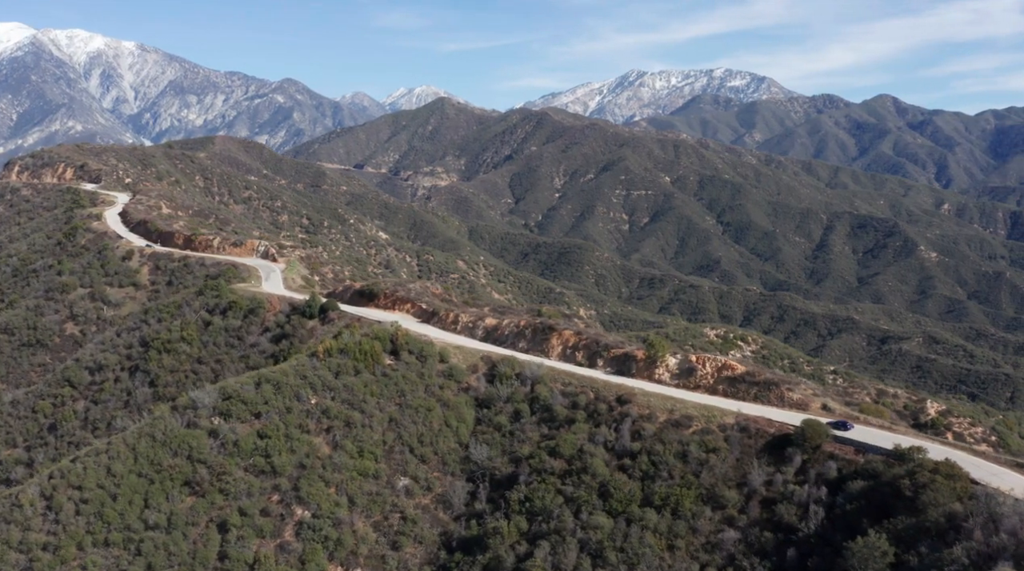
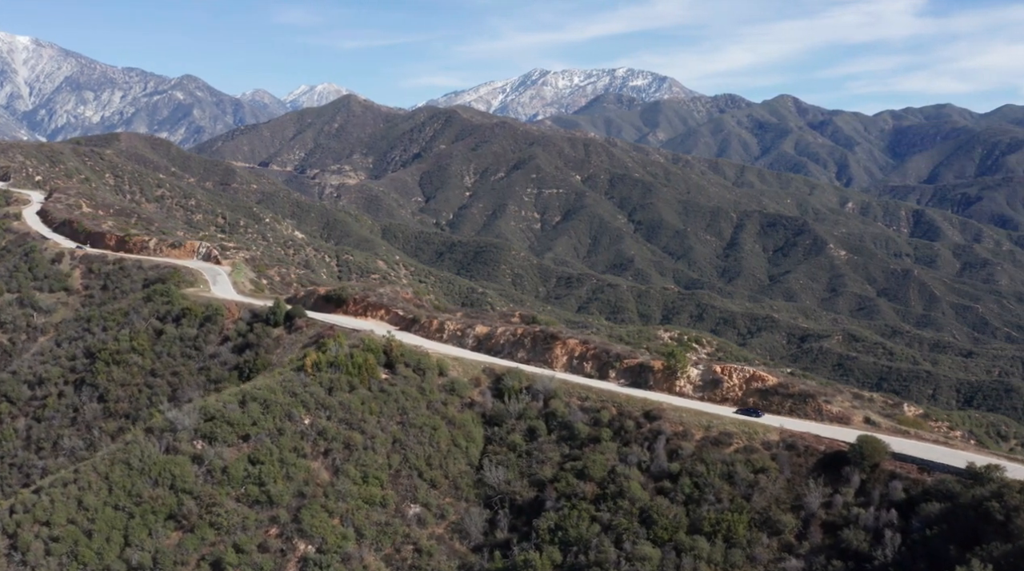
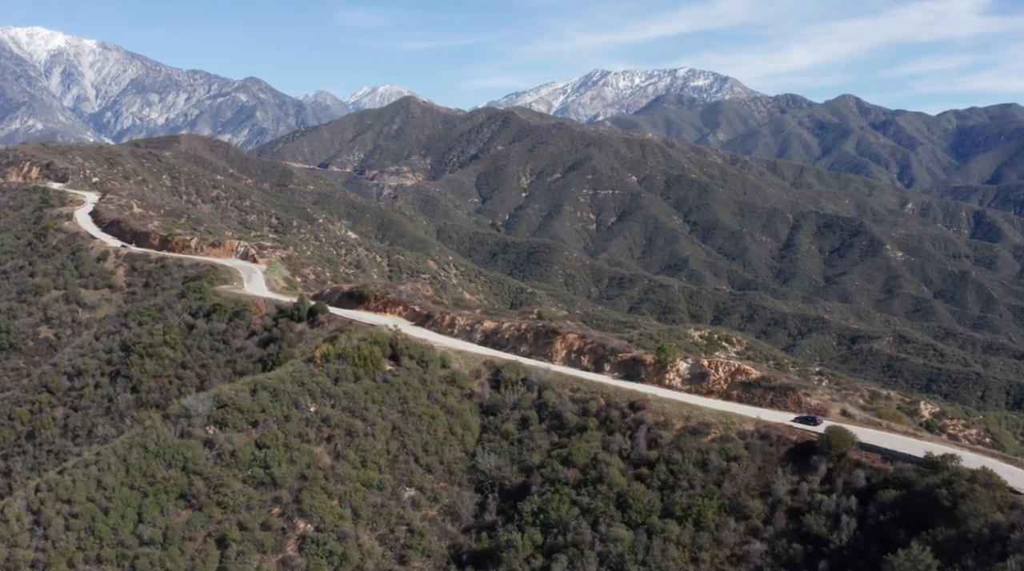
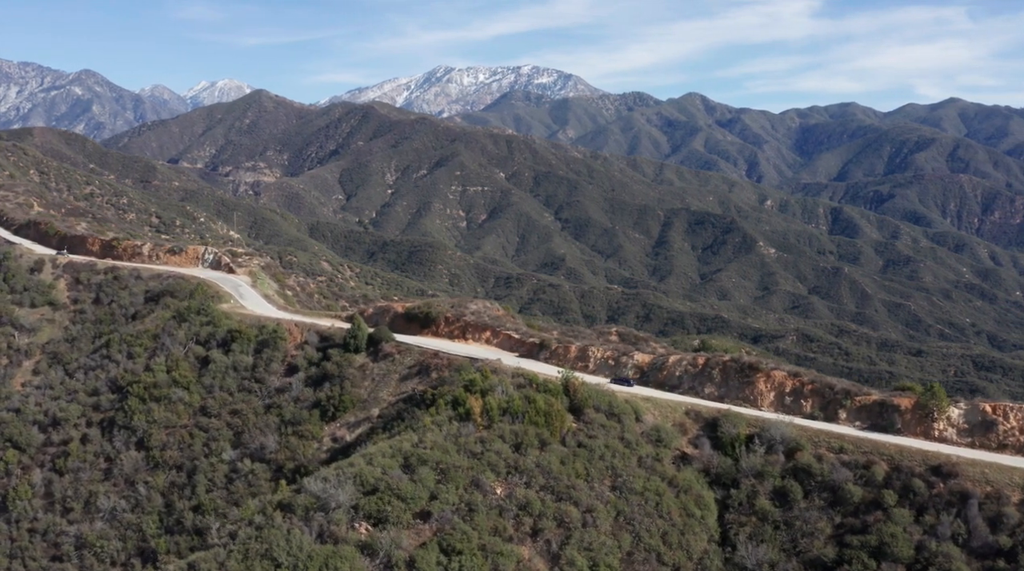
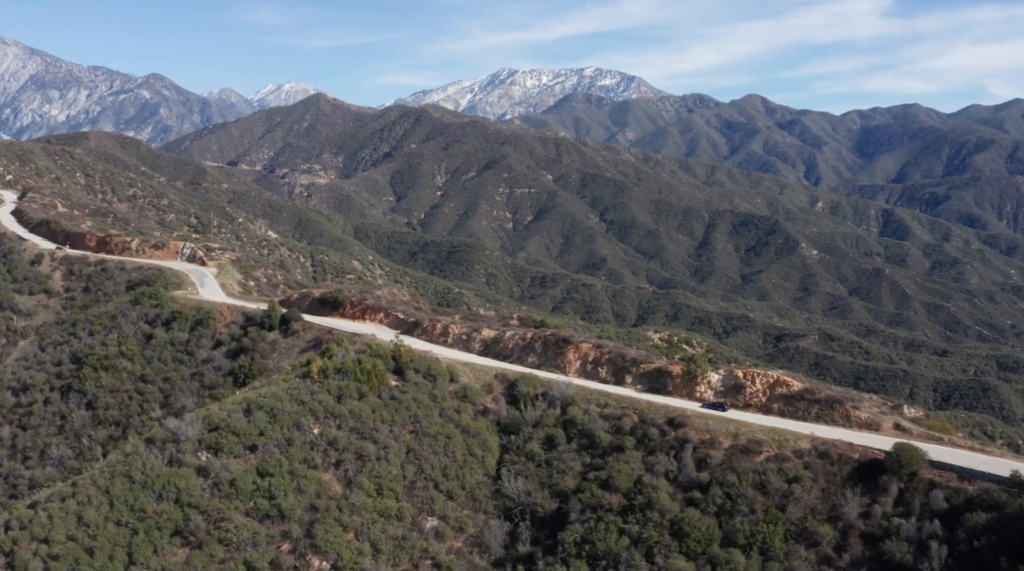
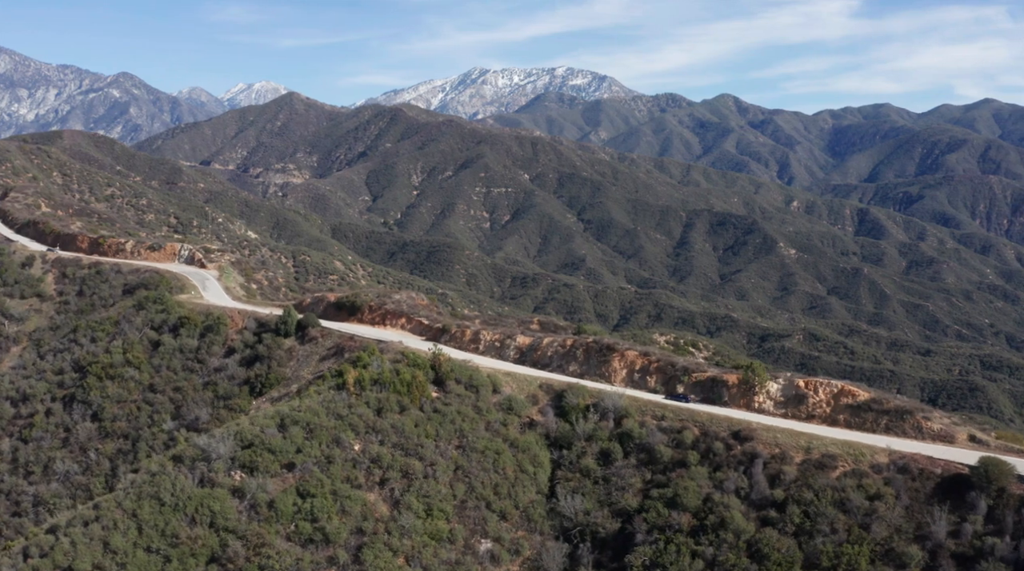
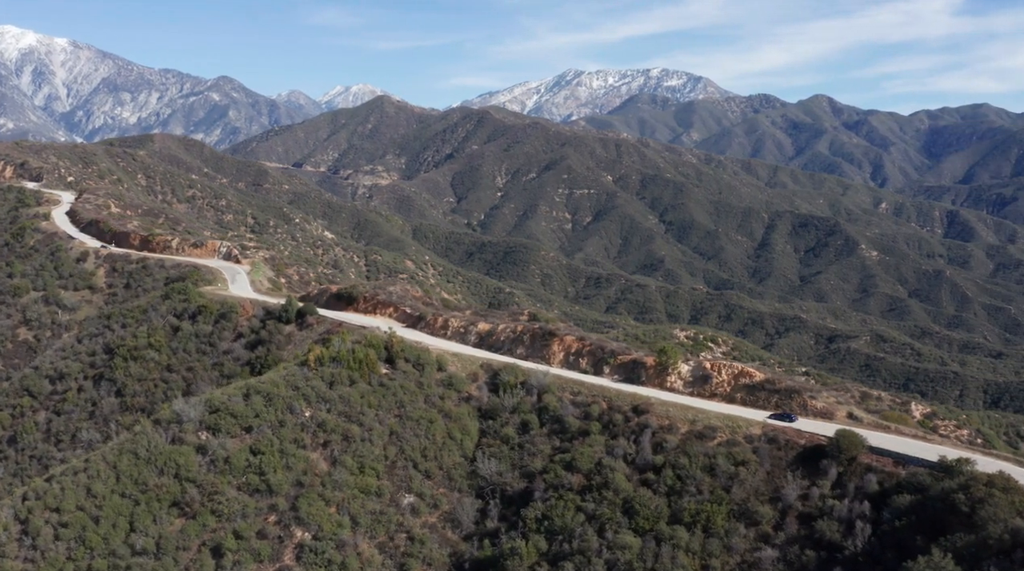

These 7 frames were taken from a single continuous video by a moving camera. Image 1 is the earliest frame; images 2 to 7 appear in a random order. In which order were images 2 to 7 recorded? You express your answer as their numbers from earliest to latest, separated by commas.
3, 7, 2, 5, 6, 4
